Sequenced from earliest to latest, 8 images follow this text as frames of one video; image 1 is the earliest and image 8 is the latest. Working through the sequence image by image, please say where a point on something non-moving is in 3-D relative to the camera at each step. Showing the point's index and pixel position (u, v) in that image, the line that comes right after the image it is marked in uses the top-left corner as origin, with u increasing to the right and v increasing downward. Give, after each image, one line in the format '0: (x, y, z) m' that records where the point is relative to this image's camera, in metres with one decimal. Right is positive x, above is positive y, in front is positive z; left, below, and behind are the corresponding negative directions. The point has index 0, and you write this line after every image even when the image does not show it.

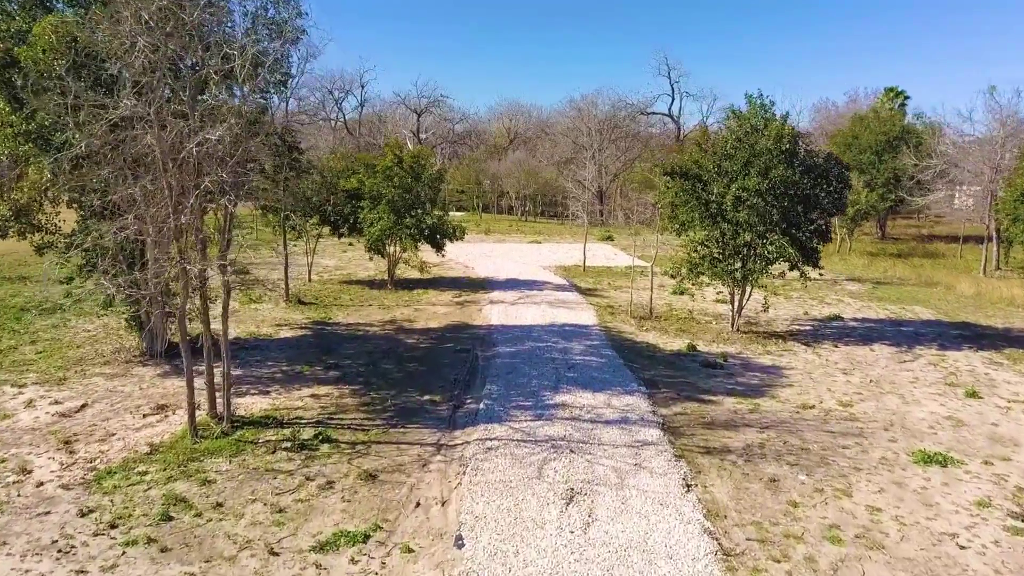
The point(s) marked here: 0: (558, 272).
0: (+2.3, +0.8, +19.6) m
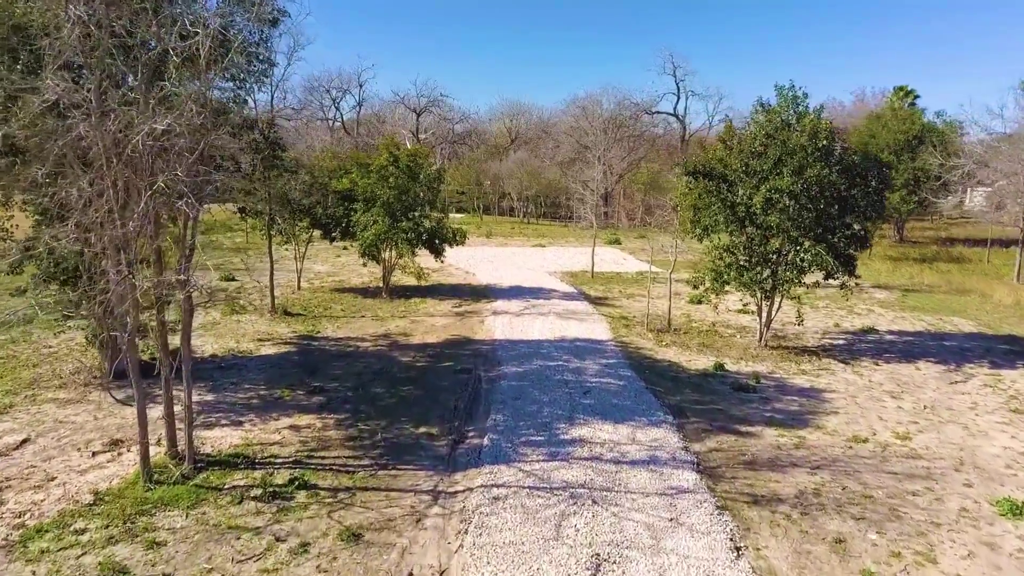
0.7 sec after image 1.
0: (+2.4, +0.4, +18.4) m
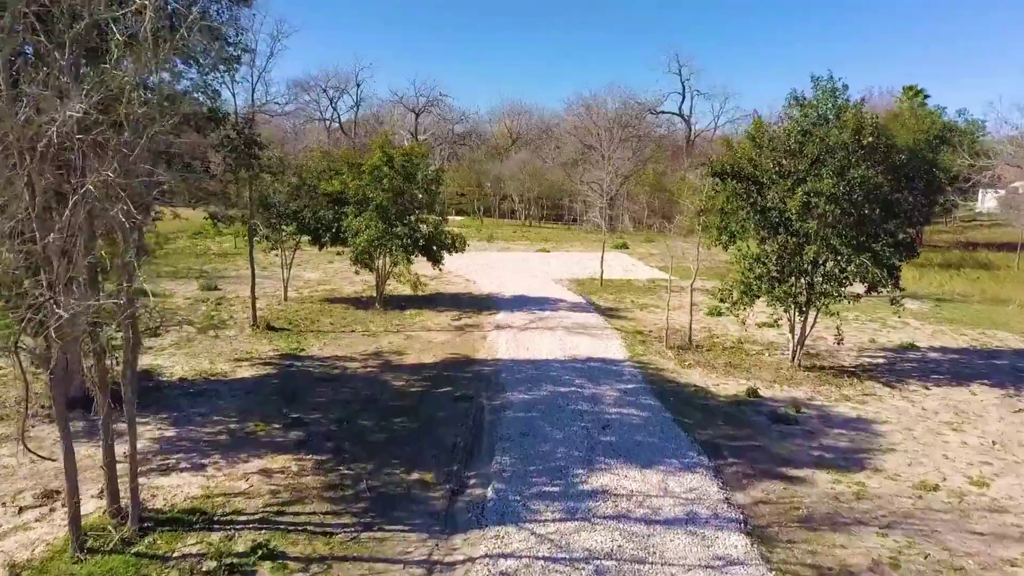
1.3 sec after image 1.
0: (+2.6, 0.0, +17.2) m
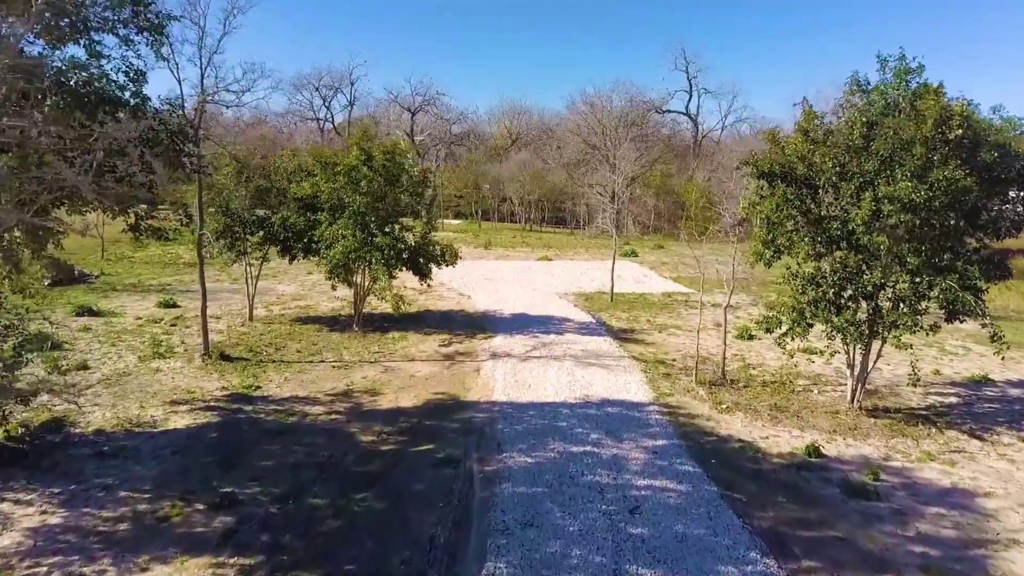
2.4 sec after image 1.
0: (+2.5, -0.6, +15.2) m
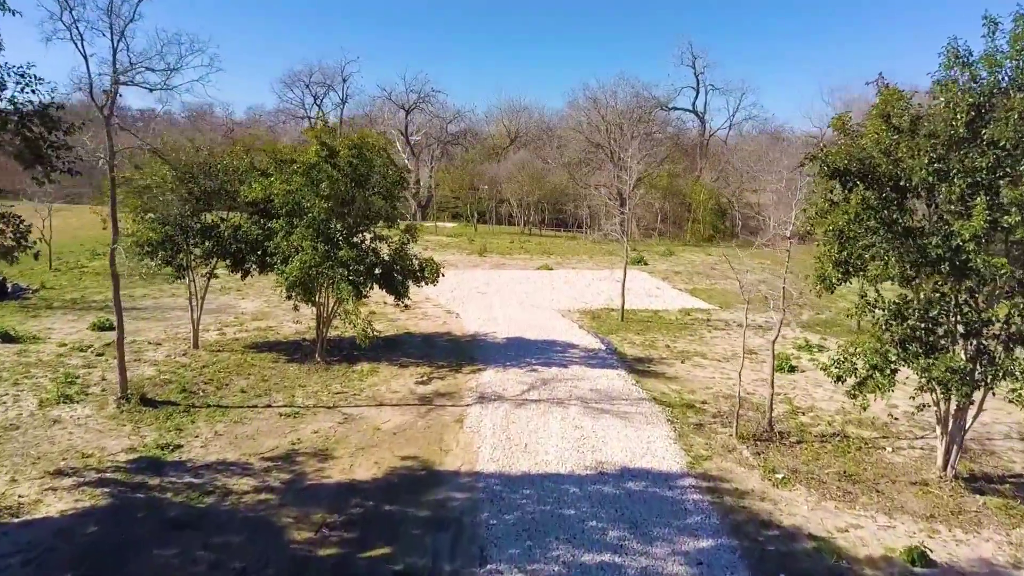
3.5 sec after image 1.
0: (+2.4, -1.2, +13.2) m
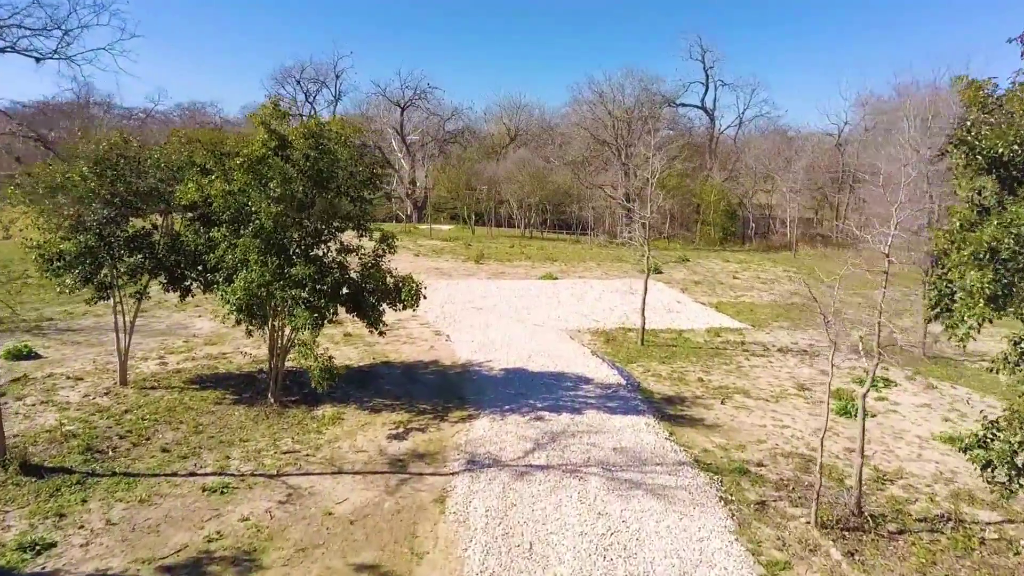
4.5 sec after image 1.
0: (+2.4, -1.7, +11.1) m
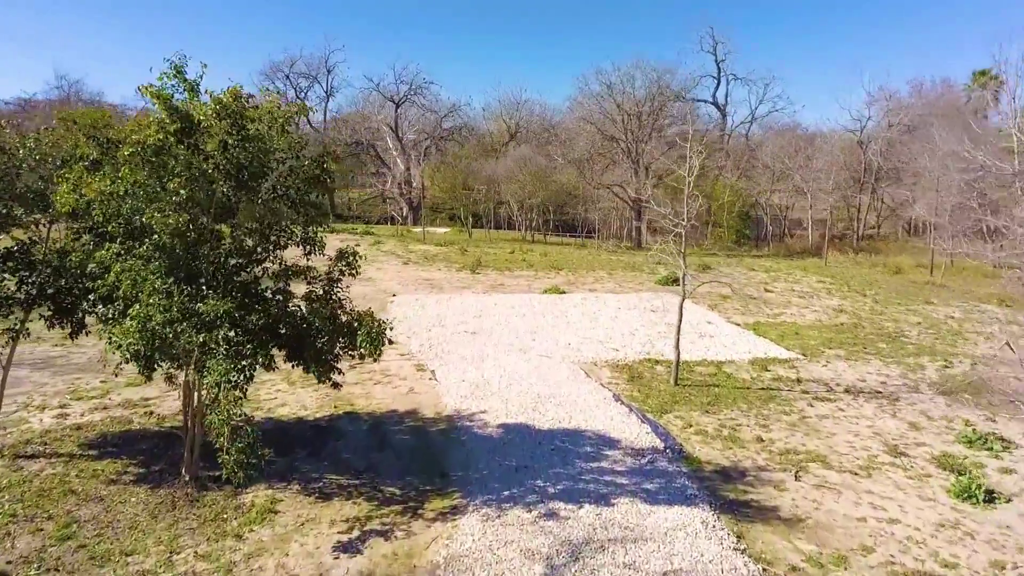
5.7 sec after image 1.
0: (+2.4, -2.2, +8.8) m
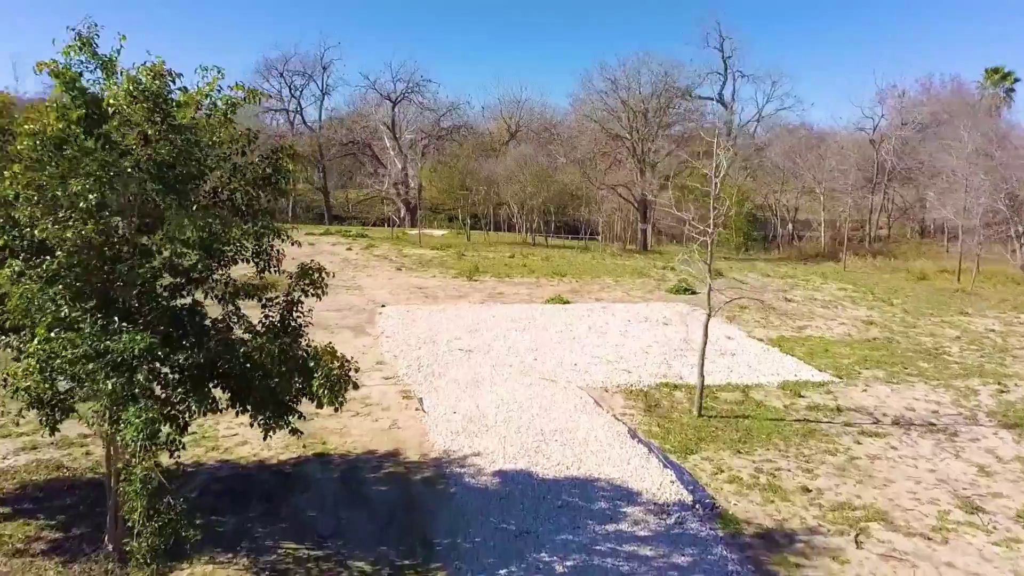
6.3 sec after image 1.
0: (+2.4, -2.6, +7.7) m
